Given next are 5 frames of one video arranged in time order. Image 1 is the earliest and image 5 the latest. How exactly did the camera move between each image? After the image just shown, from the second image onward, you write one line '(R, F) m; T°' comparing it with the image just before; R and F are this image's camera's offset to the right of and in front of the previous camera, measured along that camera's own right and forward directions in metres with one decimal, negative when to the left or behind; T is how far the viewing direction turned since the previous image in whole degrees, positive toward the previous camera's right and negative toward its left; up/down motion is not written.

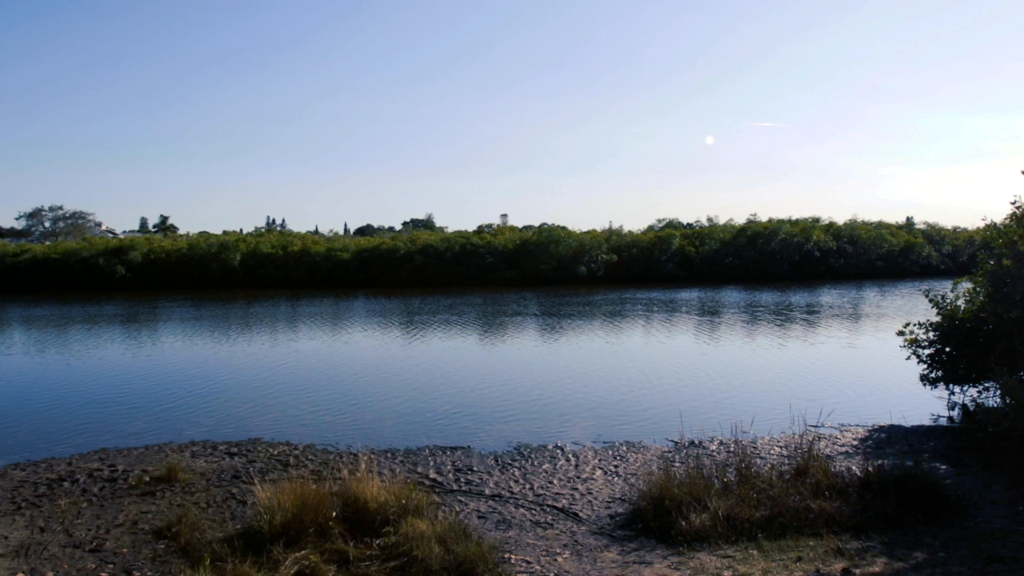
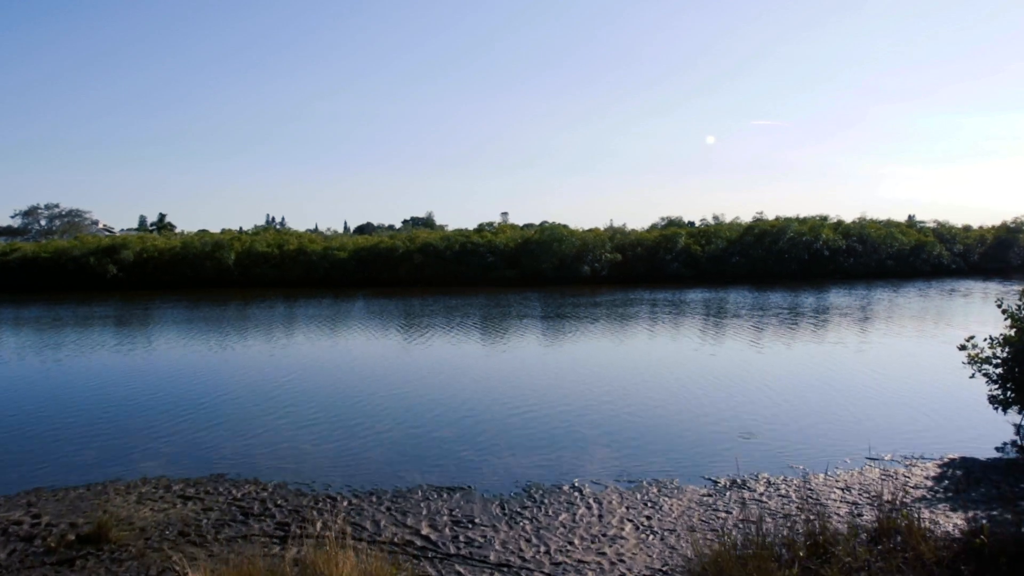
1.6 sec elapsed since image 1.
(-0.1, +1.0) m; 0°
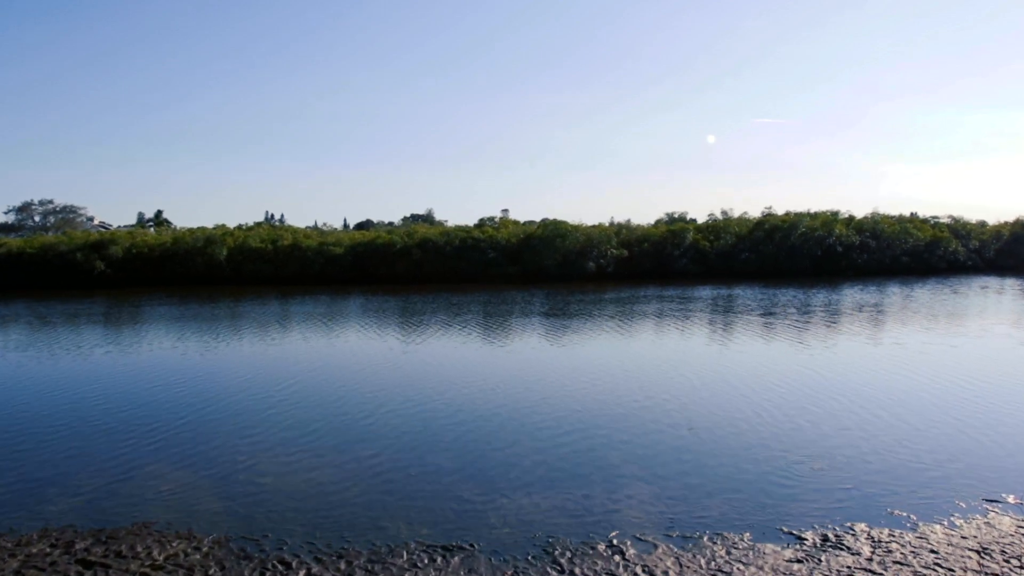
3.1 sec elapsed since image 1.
(-0.1, +1.4) m; 0°
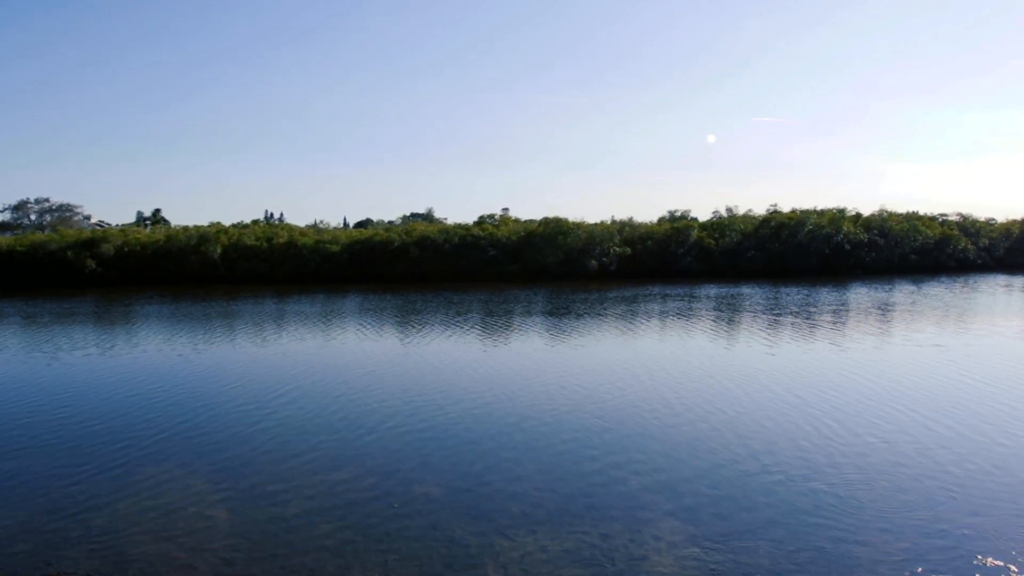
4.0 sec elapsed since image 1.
(0.0, +0.9) m; 0°
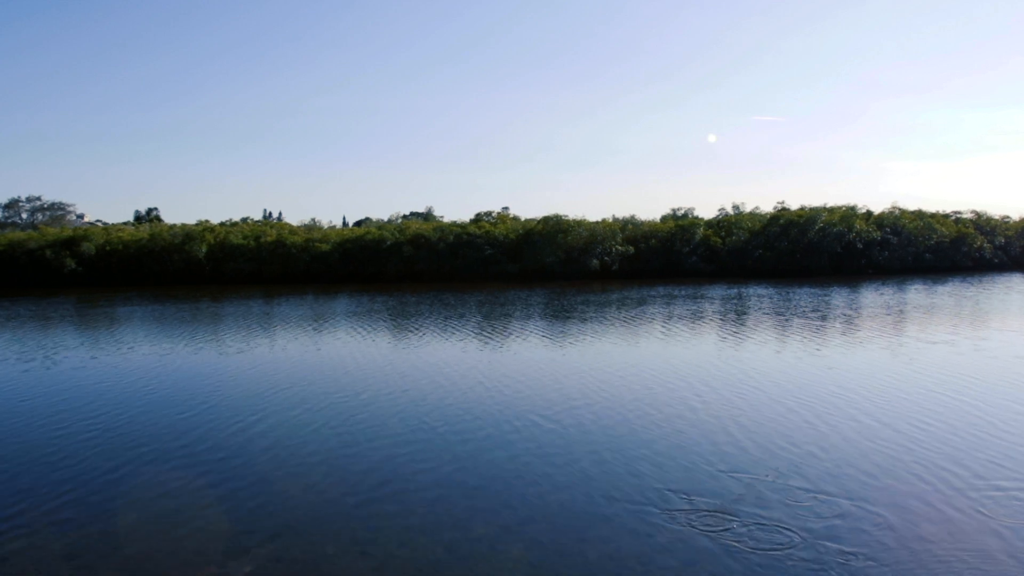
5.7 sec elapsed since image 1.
(+0.1, +1.6) m; 0°
